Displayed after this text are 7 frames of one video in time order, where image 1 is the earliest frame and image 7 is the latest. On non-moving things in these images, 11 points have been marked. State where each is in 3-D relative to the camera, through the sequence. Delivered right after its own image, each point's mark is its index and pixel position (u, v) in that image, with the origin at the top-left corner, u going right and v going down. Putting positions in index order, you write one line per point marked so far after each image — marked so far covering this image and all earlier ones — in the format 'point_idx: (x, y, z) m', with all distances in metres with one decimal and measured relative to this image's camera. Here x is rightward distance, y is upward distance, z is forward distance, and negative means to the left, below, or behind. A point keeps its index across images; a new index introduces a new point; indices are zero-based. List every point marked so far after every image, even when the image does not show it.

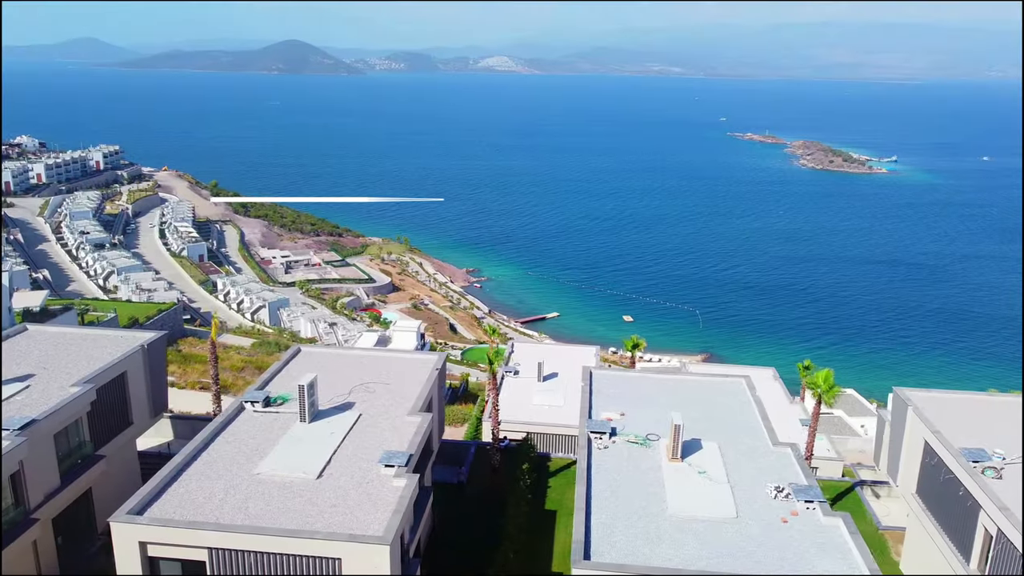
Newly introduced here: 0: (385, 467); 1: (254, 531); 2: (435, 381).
0: (-2.5, -3.6, +15.1) m
1: (-4.4, -4.1, +12.9) m
2: (-2.0, -2.3, +19.3) m
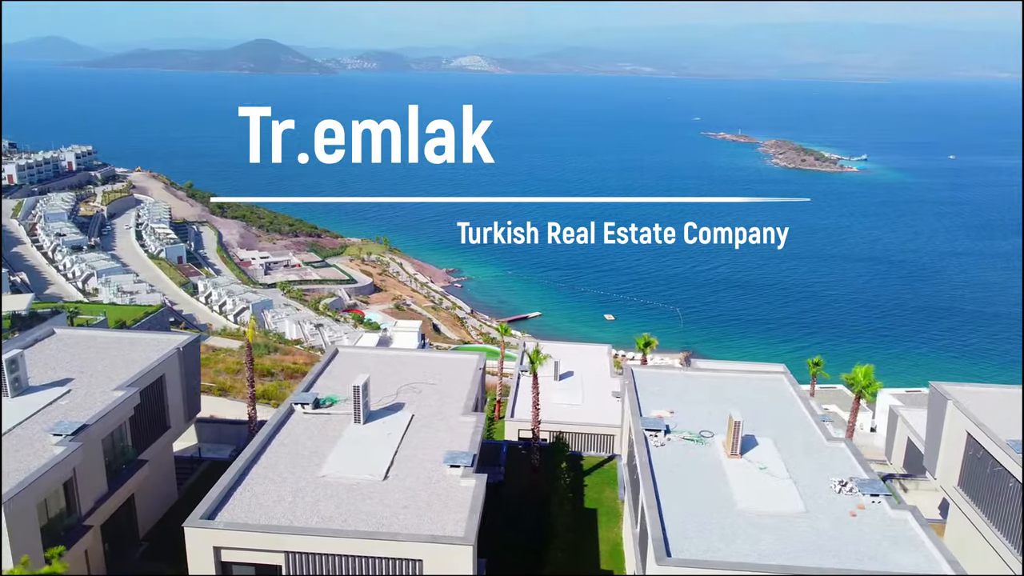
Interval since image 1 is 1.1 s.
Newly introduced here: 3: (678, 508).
0: (-1.2, -3.5, +15.0) m
1: (-3.0, -4.1, +12.8) m
2: (-0.8, -2.3, +19.2) m
3: (+3.1, -4.1, +14.4) m
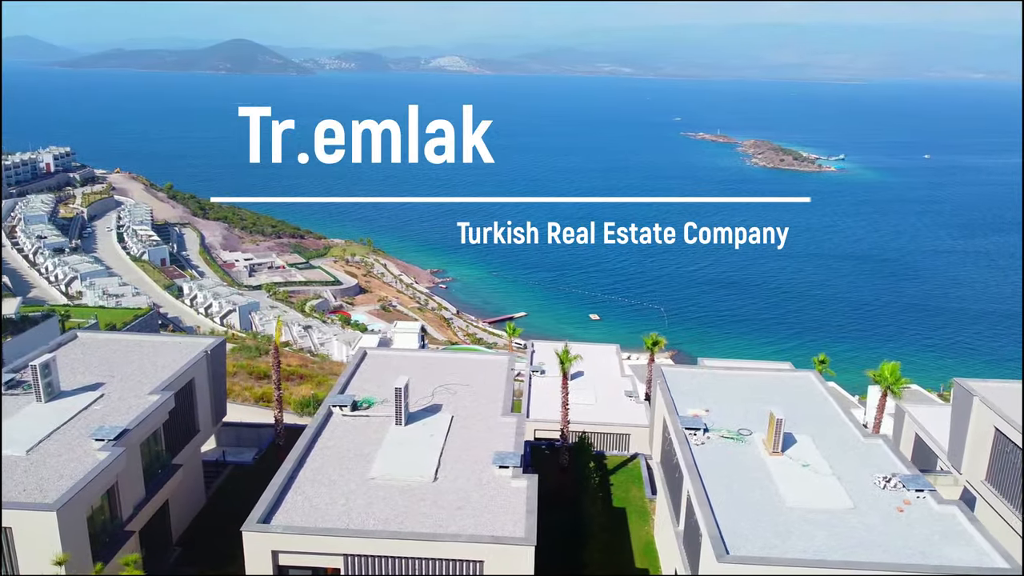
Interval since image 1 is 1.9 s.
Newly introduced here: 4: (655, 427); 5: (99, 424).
0: (-0.2, -3.6, +15.0) m
1: (-2.0, -4.2, +12.7) m
2: (+0.1, -2.3, +19.2) m
3: (+4.1, -4.1, +14.5) m
4: (+3.8, -3.7, +20.0) m
5: (-8.7, -2.9, +16.0) m
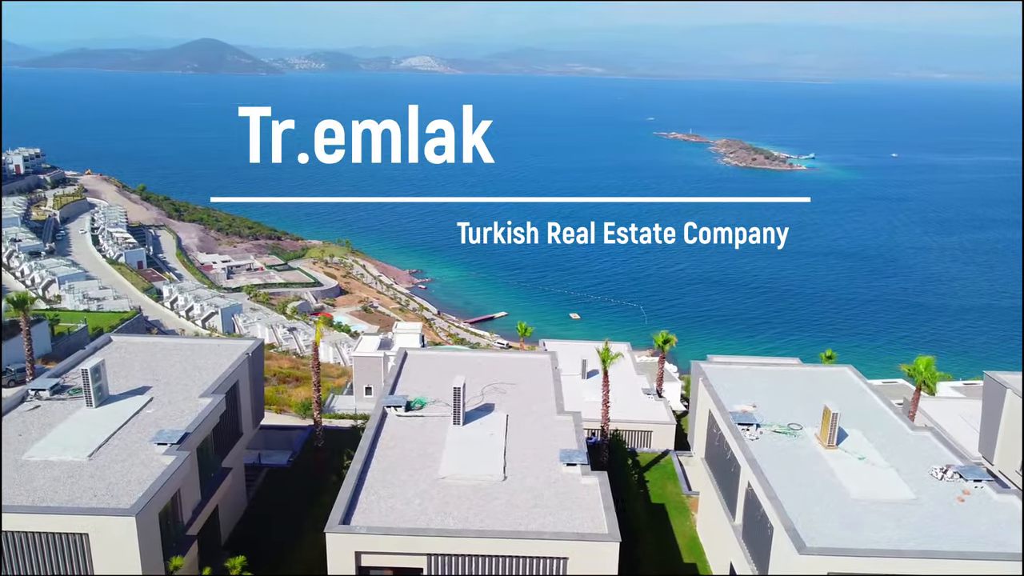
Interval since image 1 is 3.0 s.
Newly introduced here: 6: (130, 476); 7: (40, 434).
0: (+1.1, -3.5, +15.1) m
1: (-0.6, -4.2, +12.8) m
2: (+1.2, -2.3, +19.3) m
3: (+5.5, -4.0, +14.8) m
4: (+5.0, -3.6, +20.2) m
5: (-7.4, -2.9, +15.8) m
6: (-7.1, -3.5, +14.2) m
7: (-9.7, -3.0, +15.7) m
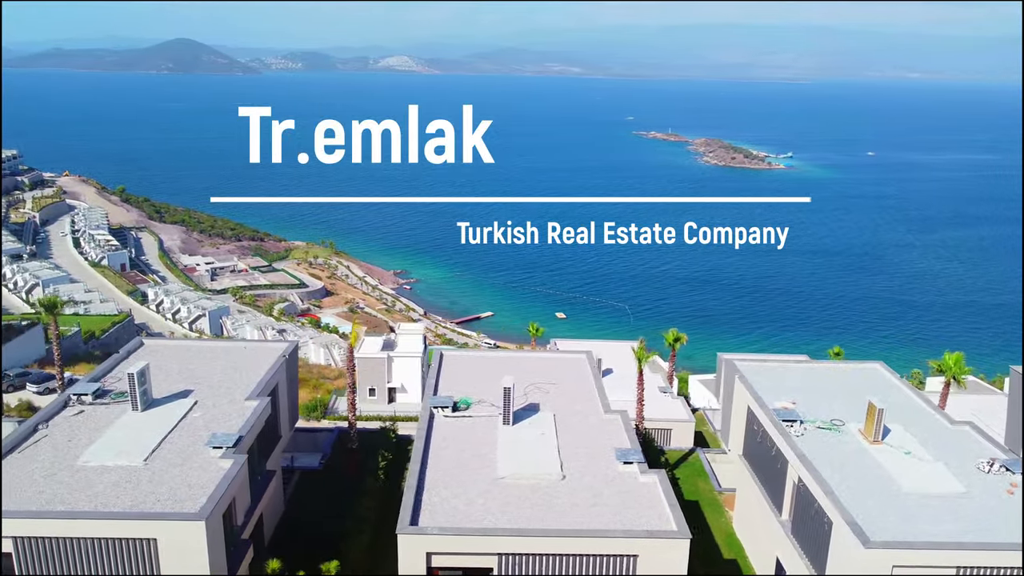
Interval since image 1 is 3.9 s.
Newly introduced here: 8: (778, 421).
0: (+2.2, -3.5, +15.2) m
1: (+0.6, -4.2, +12.8) m
2: (+2.3, -2.3, +19.4) m
3: (+6.6, -4.0, +15.0) m
4: (+6.0, -3.6, +20.4) m
5: (-6.2, -3.0, +15.7) m
6: (-6.0, -3.6, +14.1) m
7: (-8.6, -3.1, +15.6) m
8: (+6.2, -3.1, +17.7) m
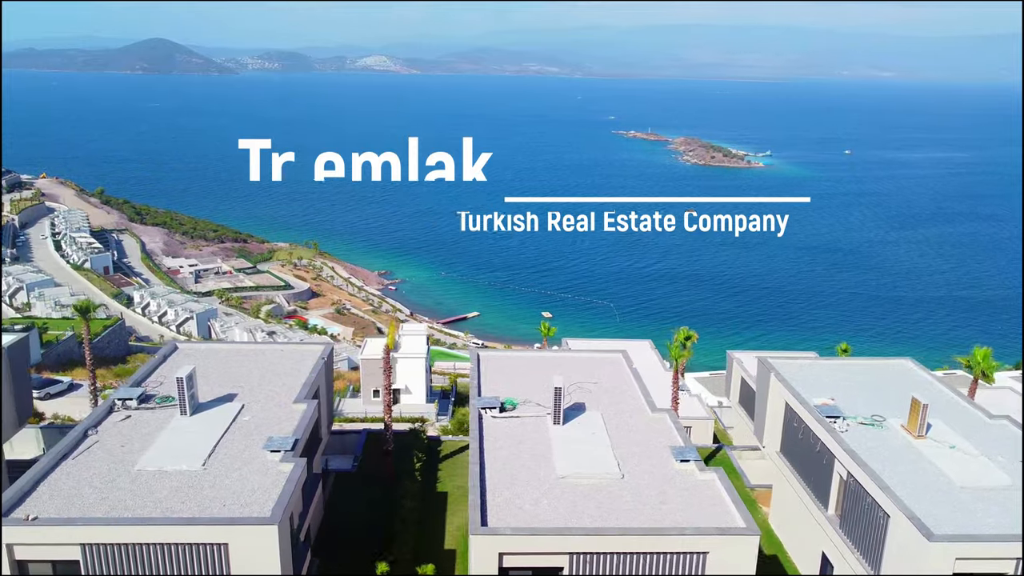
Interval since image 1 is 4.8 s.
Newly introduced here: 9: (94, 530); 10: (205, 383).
0: (+3.4, -3.5, +15.3) m
1: (+1.8, -4.2, +12.9) m
2: (+3.3, -2.3, +19.5) m
3: (+7.8, -3.9, +15.2) m
4: (+7.0, -3.5, +20.6) m
5: (-5.1, -3.0, +15.6) m
6: (-4.8, -3.6, +14.0) m
7: (-7.5, -3.2, +15.4) m
8: (+7.3, -3.0, +17.9) m
9: (-6.8, -4.0, +12.5) m
10: (-7.3, -2.3, +18.2) m
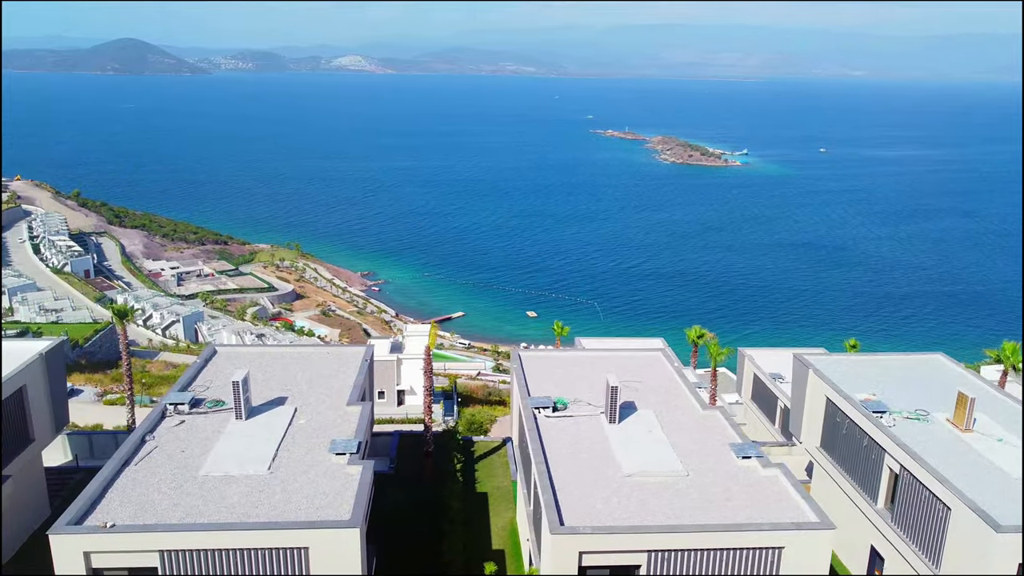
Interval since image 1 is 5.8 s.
0: (+4.7, -3.5, +15.5) m
1: (+3.2, -4.1, +13.0) m
2: (+4.5, -2.2, +19.7) m
3: (+9.1, -3.9, +15.4) m
4: (+8.2, -3.4, +20.9) m
5: (-3.8, -3.1, +15.6) m
6: (-3.5, -3.7, +14.0) m
7: (-6.2, -3.2, +15.3) m
8: (+8.5, -3.0, +18.2) m
9: (-5.5, -4.0, +12.4) m
10: (-6.1, -2.3, +18.0) m
